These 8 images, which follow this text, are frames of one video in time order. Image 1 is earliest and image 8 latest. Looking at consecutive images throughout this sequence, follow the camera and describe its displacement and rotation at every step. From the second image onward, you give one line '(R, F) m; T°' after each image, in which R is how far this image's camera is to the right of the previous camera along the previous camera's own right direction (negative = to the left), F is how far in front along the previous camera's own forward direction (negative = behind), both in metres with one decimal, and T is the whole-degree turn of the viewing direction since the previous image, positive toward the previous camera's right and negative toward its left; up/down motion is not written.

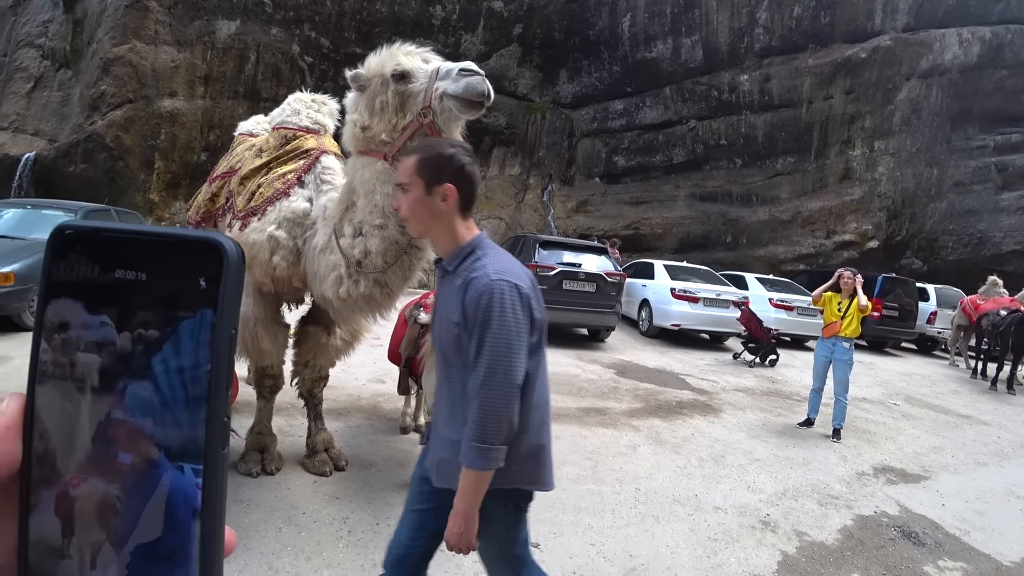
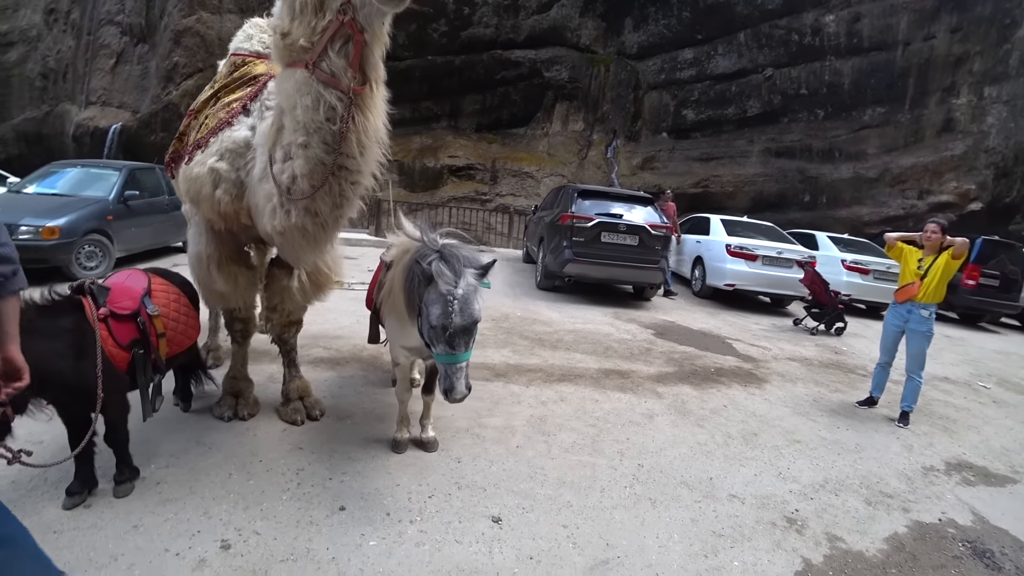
(+0.5, +0.6) m; -7°
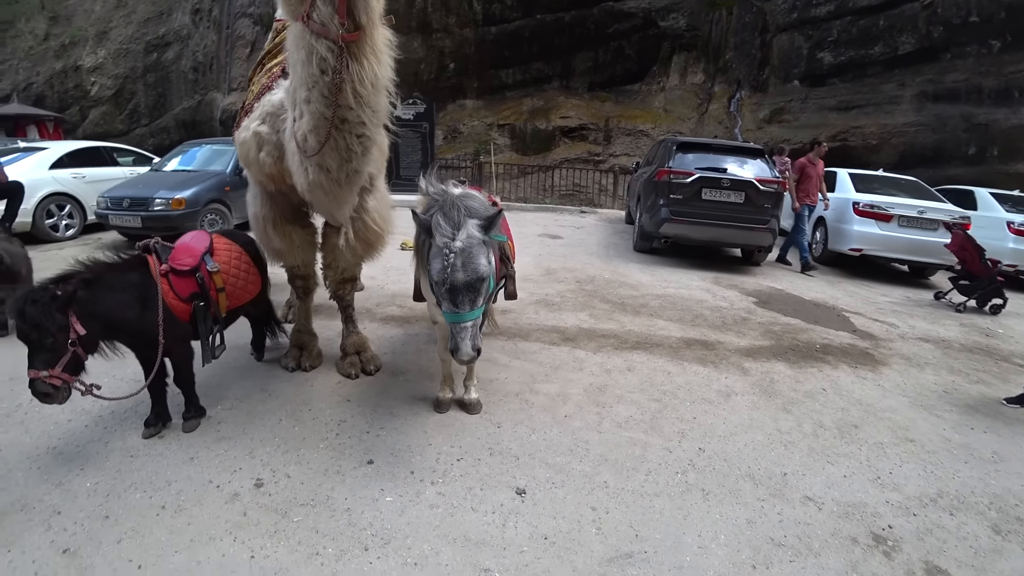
(+0.4, +0.3) m; -12°
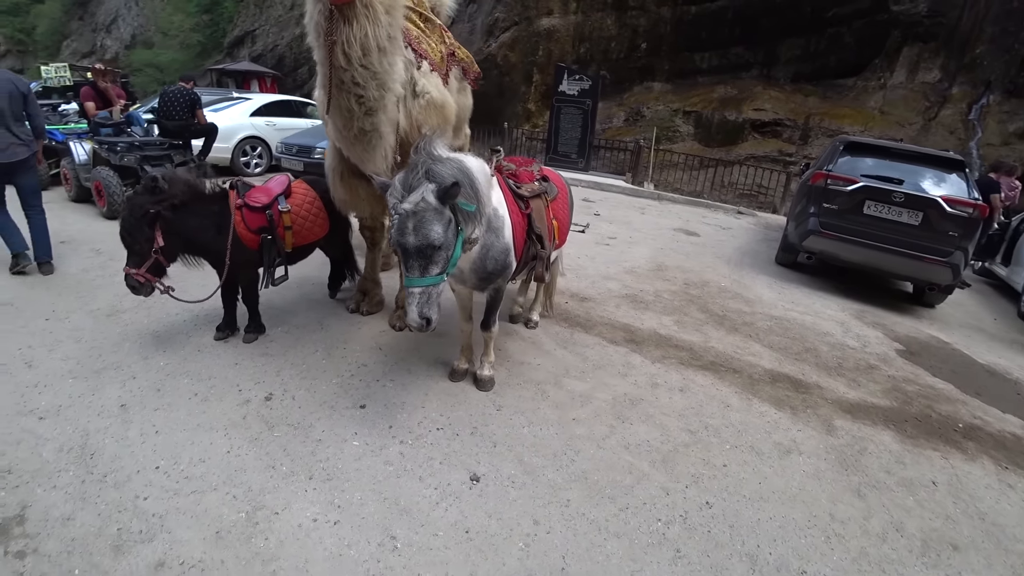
(+0.7, +0.4) m; -17°
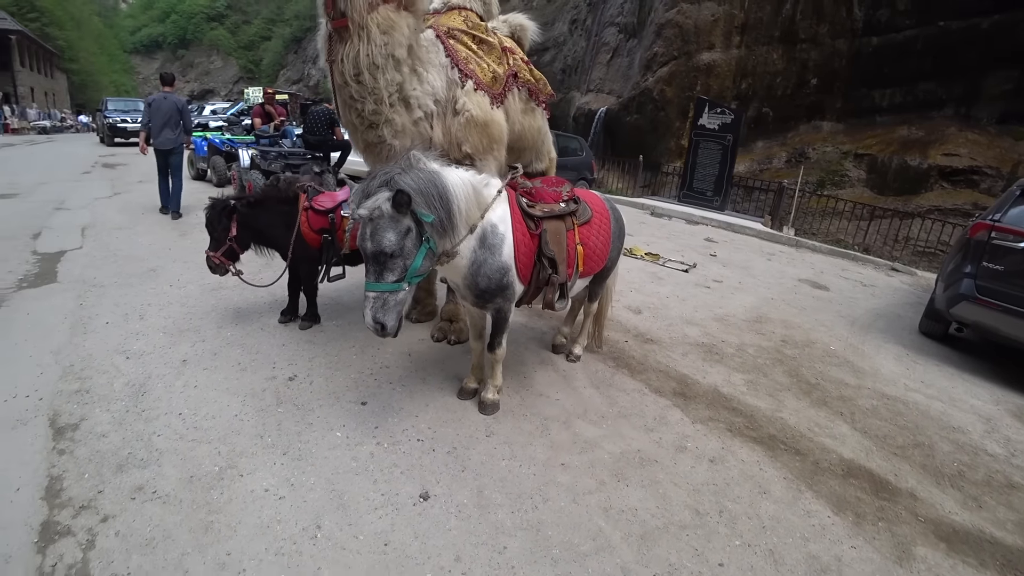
(+0.7, +0.3) m; -15°
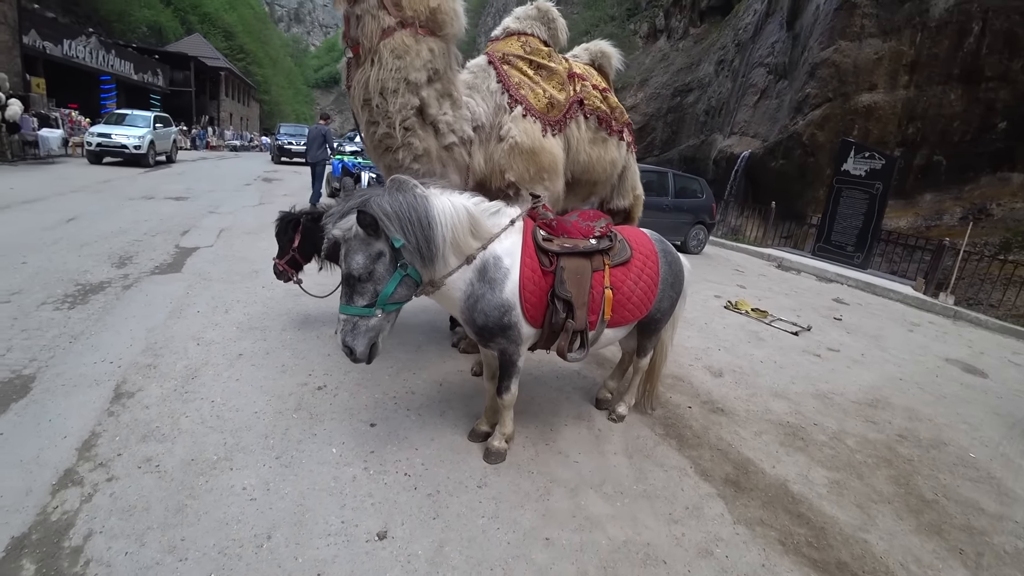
(+0.5, +0.3) m; -14°
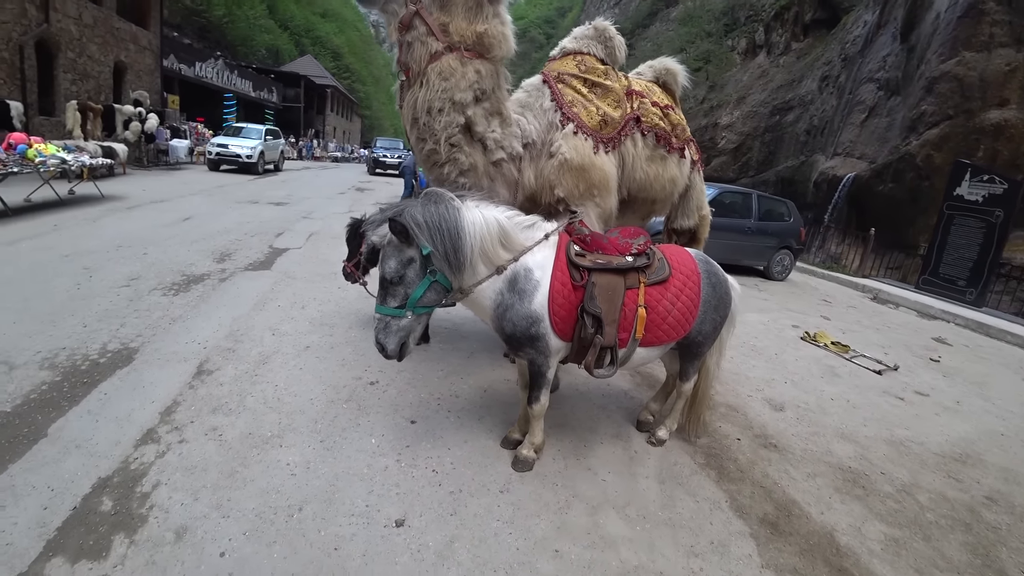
(+0.2, -0.1) m; -9°
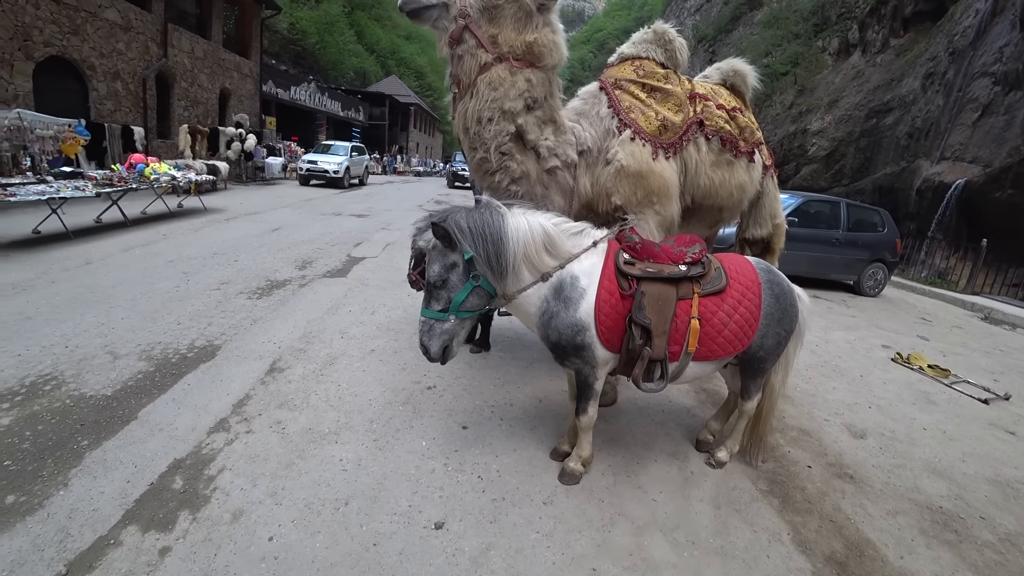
(+0.1, 0.0) m; -8°
